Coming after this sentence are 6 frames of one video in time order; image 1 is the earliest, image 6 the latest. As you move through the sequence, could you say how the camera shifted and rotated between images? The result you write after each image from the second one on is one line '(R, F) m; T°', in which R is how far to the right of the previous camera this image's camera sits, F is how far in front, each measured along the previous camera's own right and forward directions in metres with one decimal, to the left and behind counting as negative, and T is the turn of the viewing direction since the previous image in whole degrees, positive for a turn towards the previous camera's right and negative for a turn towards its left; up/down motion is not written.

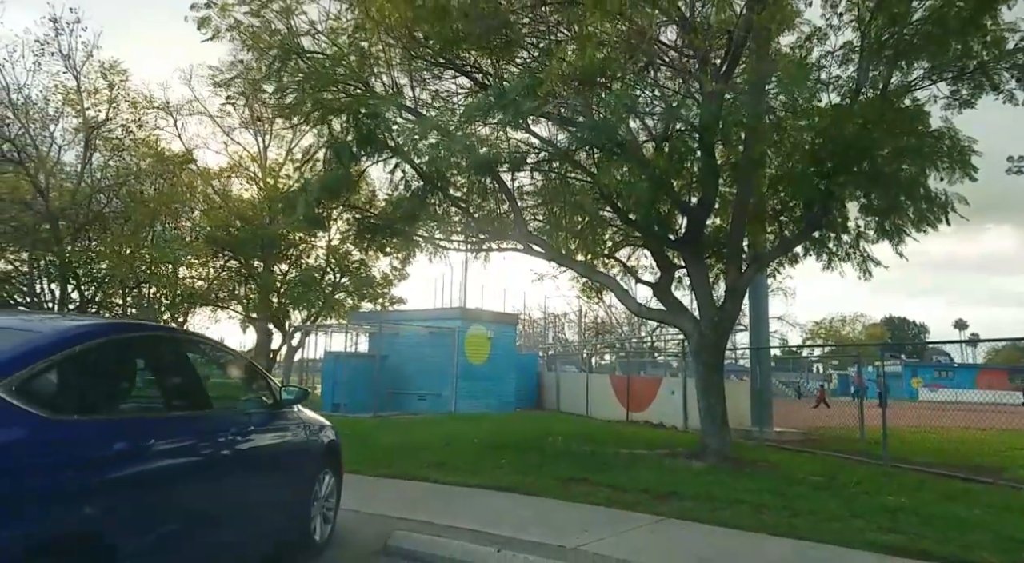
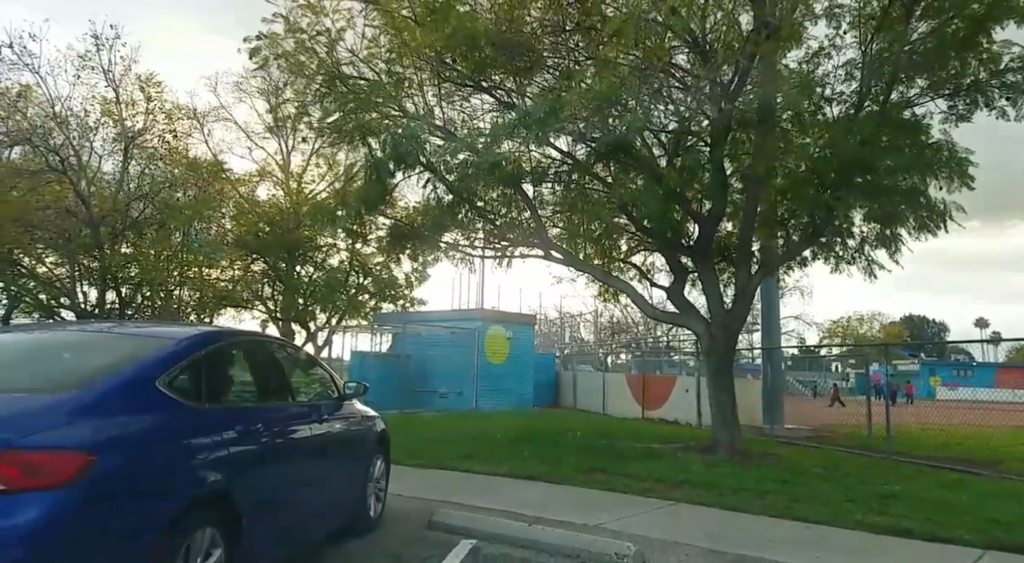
(-0.1, -0.7) m; -1°
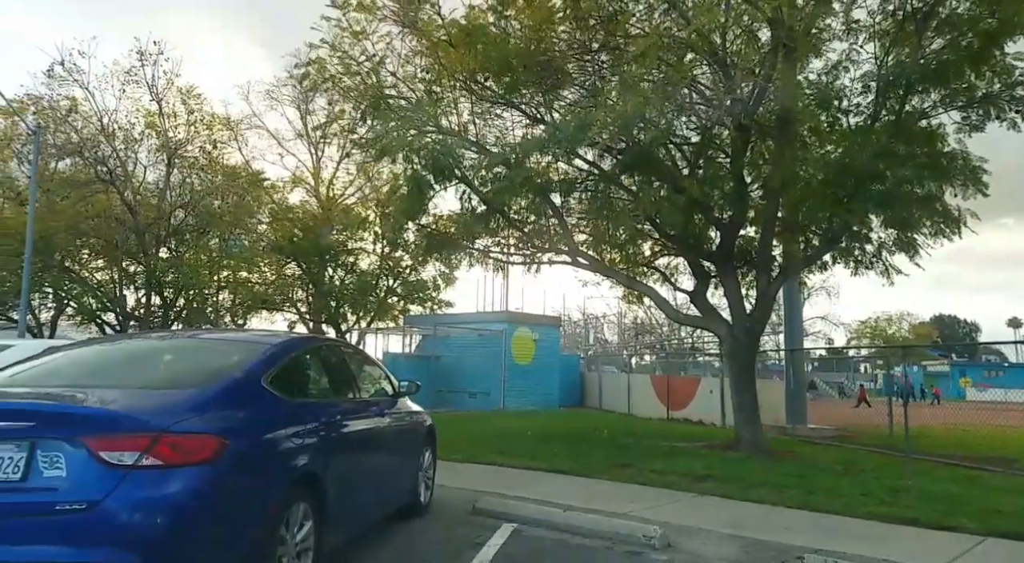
(-0.1, -0.6) m; -2°
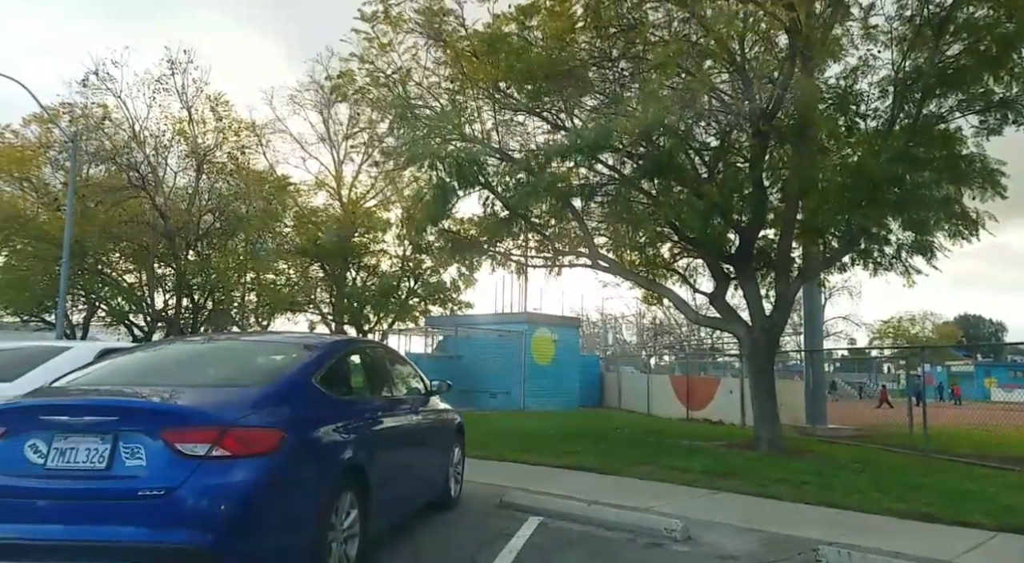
(-0.1, -0.3) m; -2°
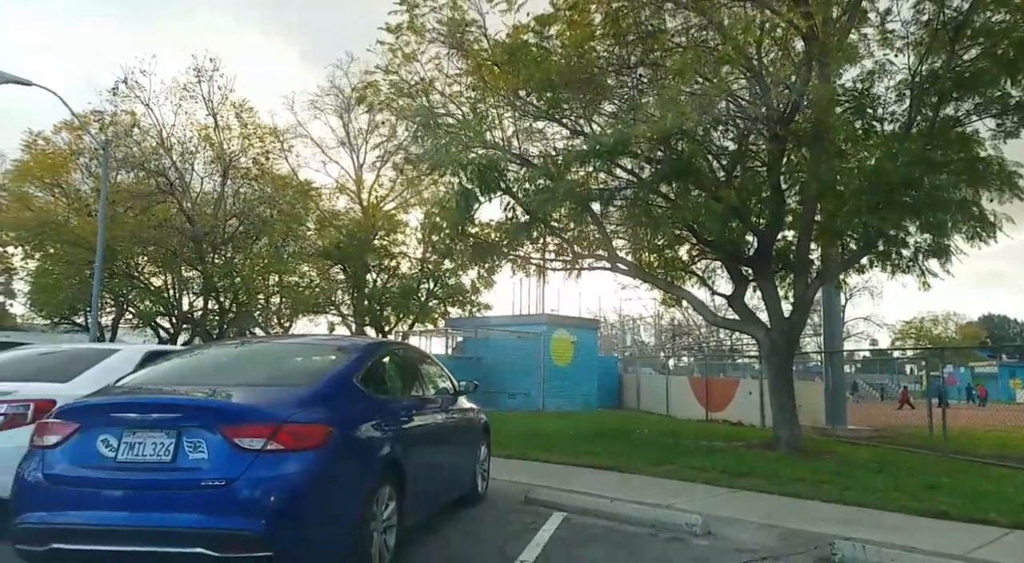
(-0.1, -0.3) m; -1°
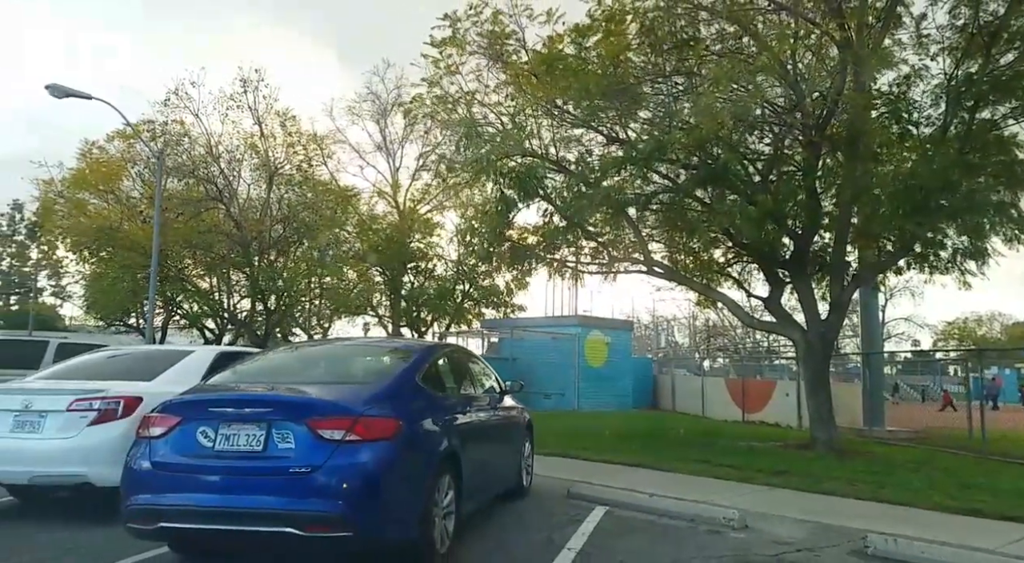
(-0.1, -0.4) m; -3°
